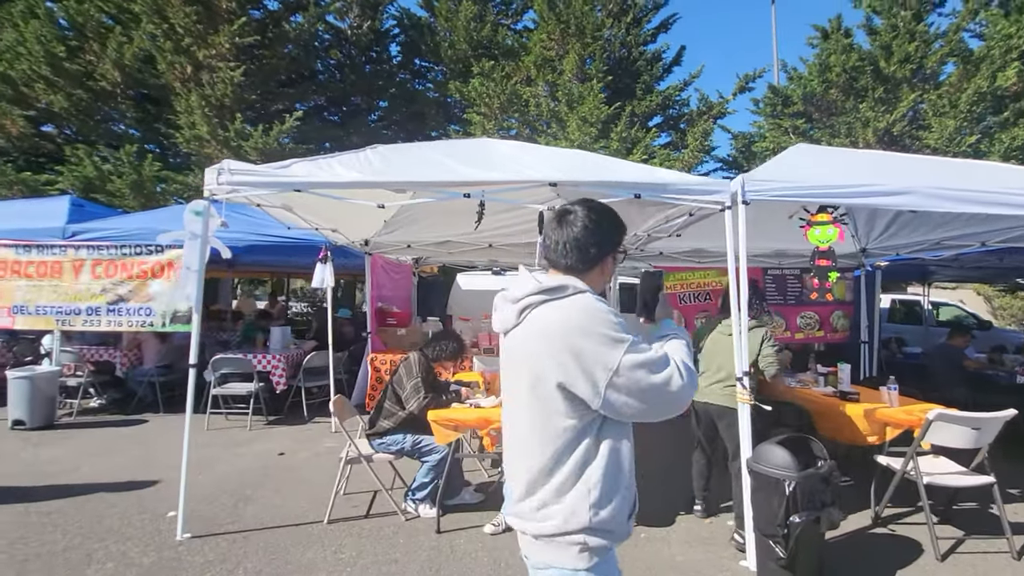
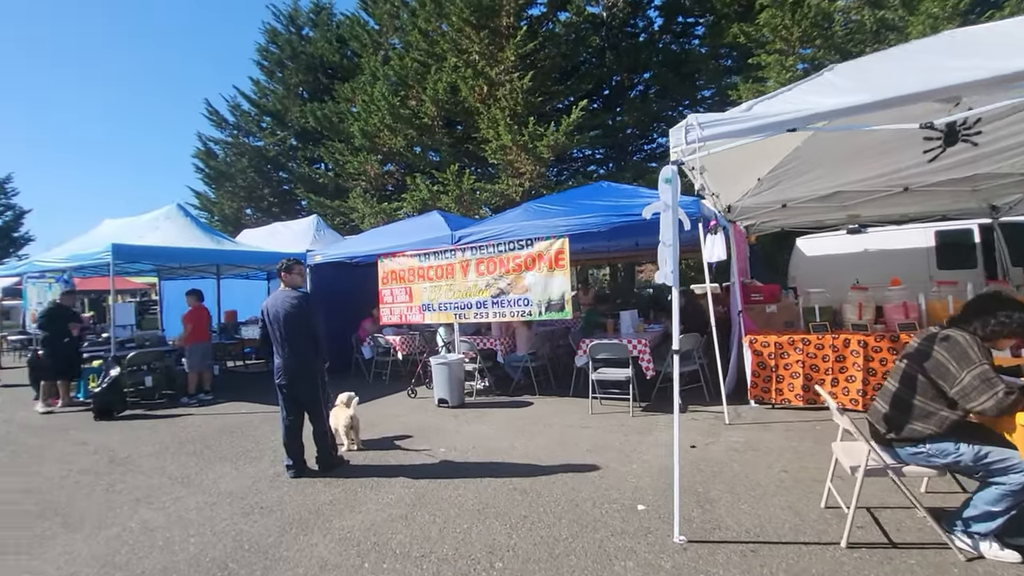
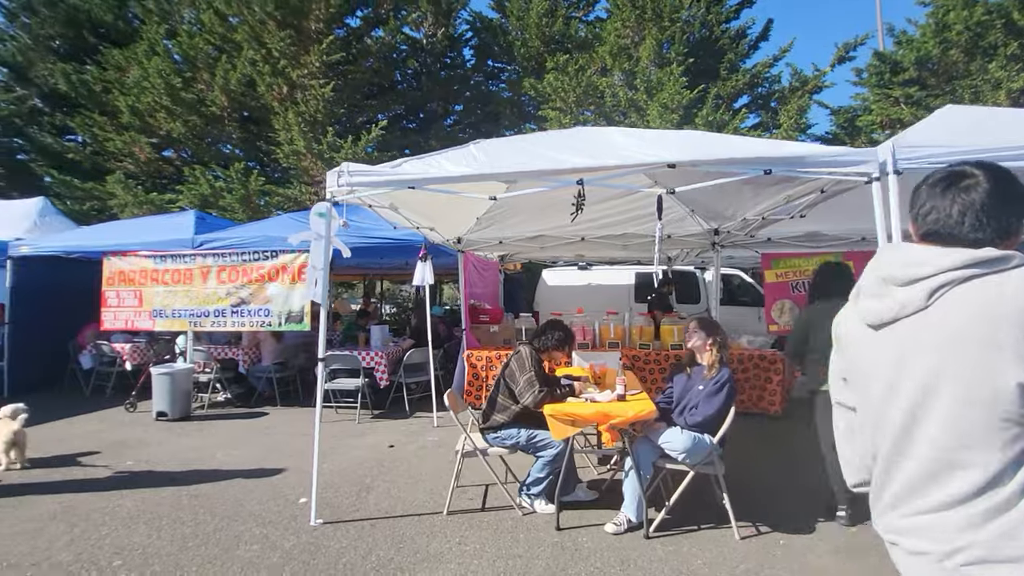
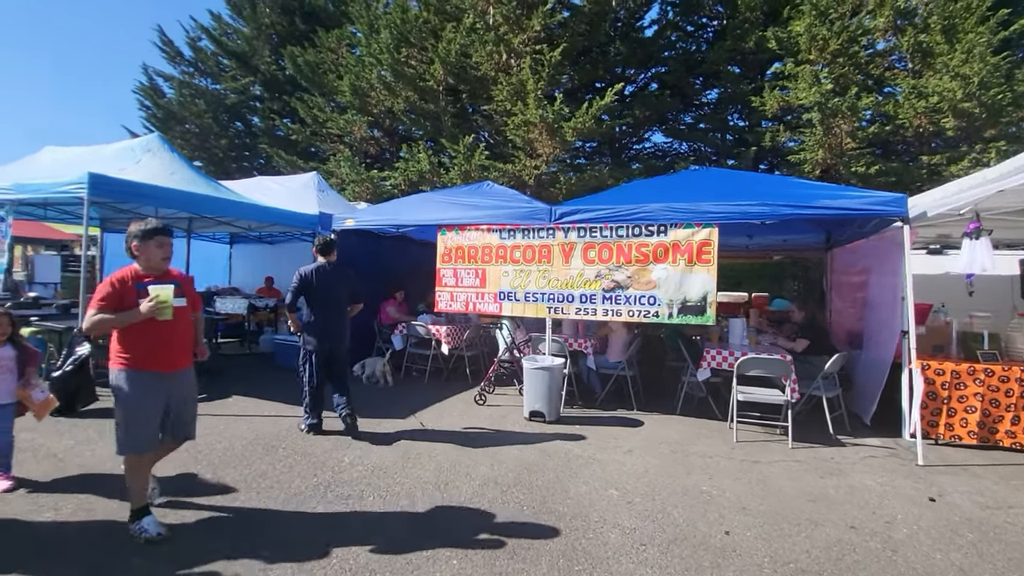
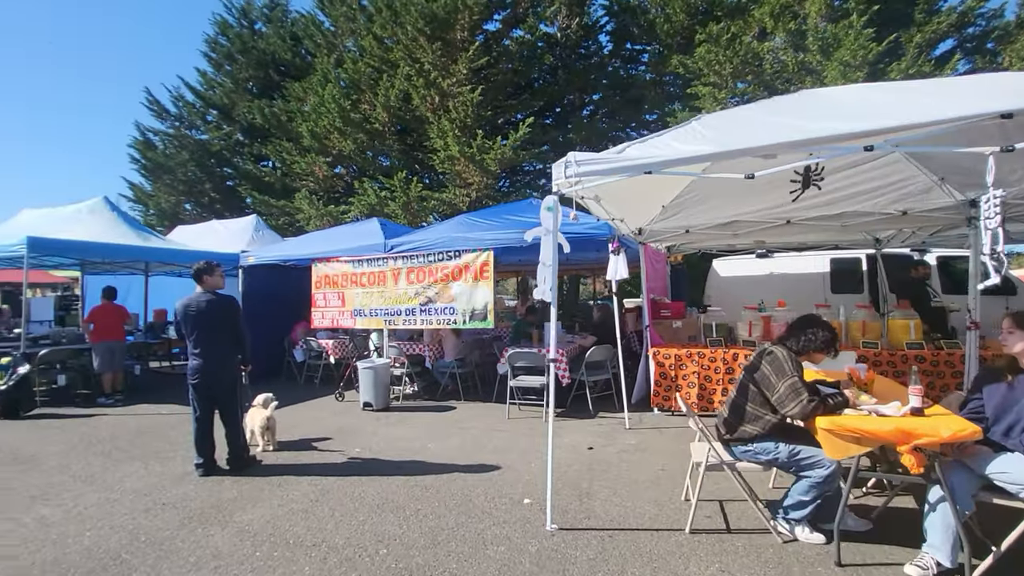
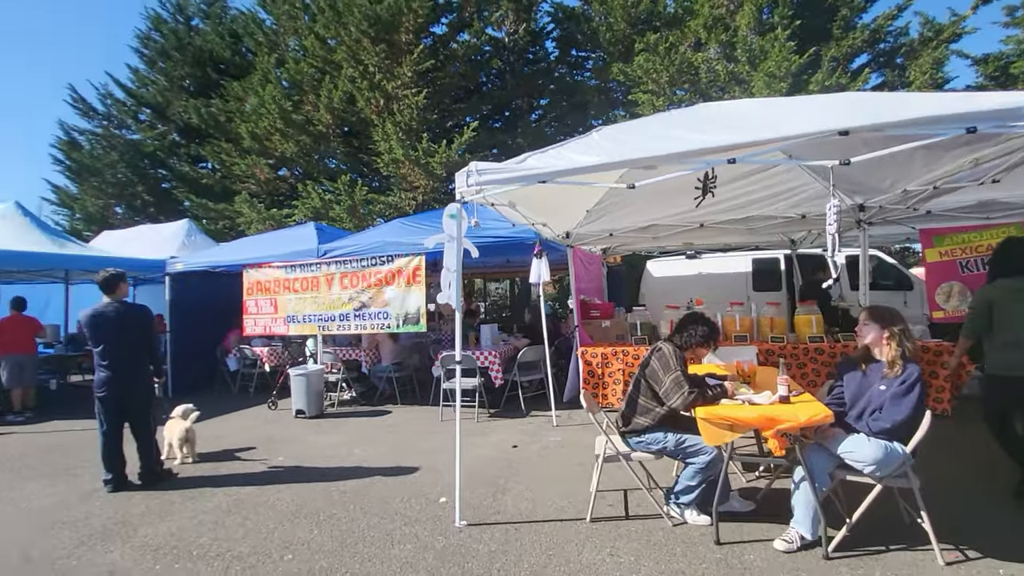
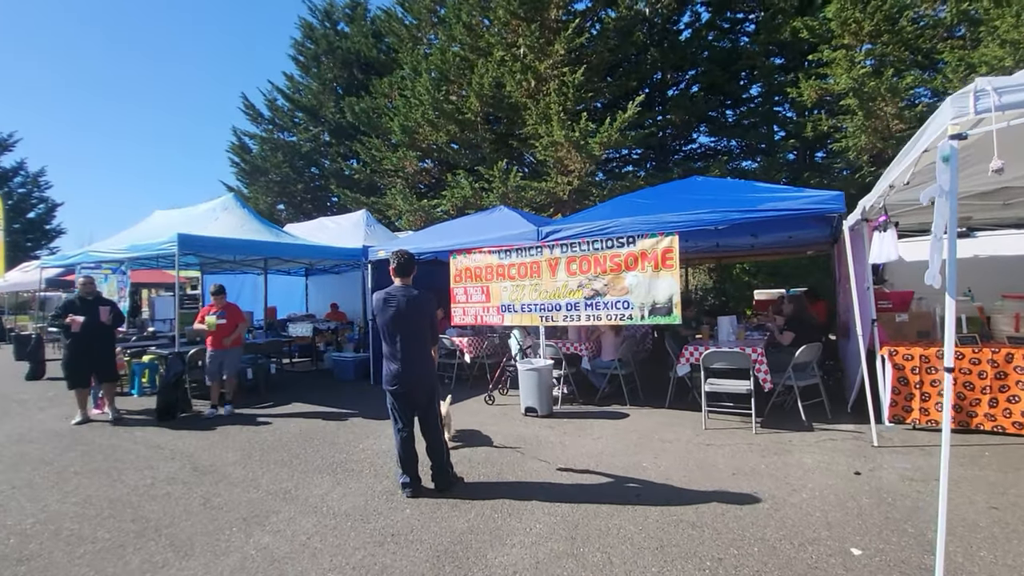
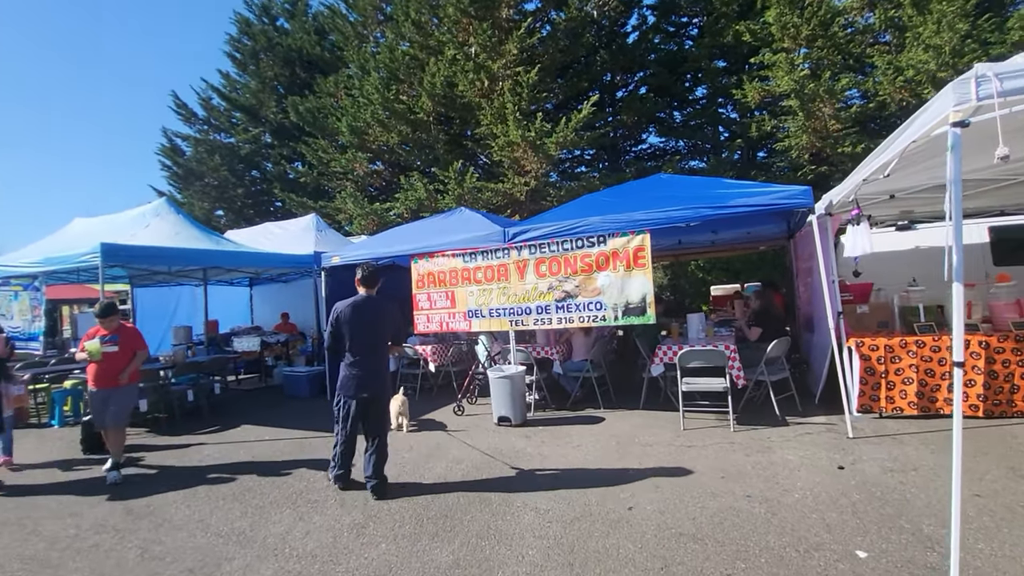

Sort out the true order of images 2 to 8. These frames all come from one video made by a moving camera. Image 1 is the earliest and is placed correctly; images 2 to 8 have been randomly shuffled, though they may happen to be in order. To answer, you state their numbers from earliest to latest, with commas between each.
3, 6, 5, 2, 7, 8, 4
